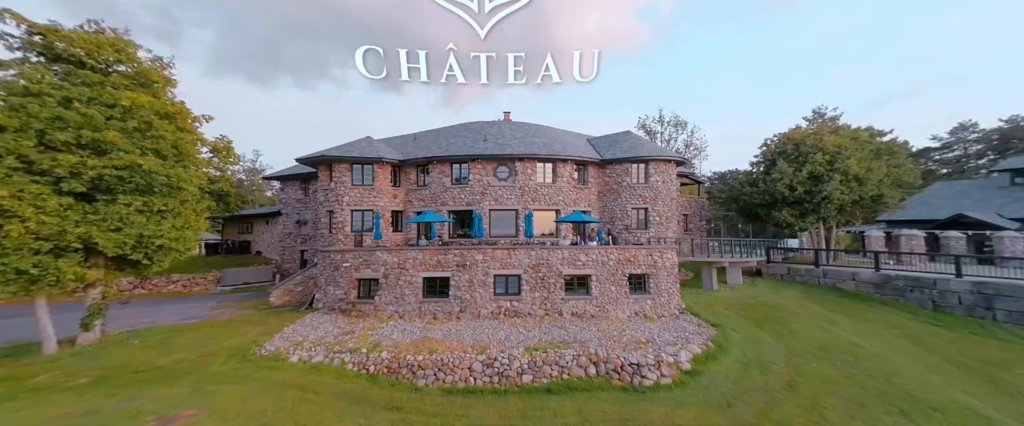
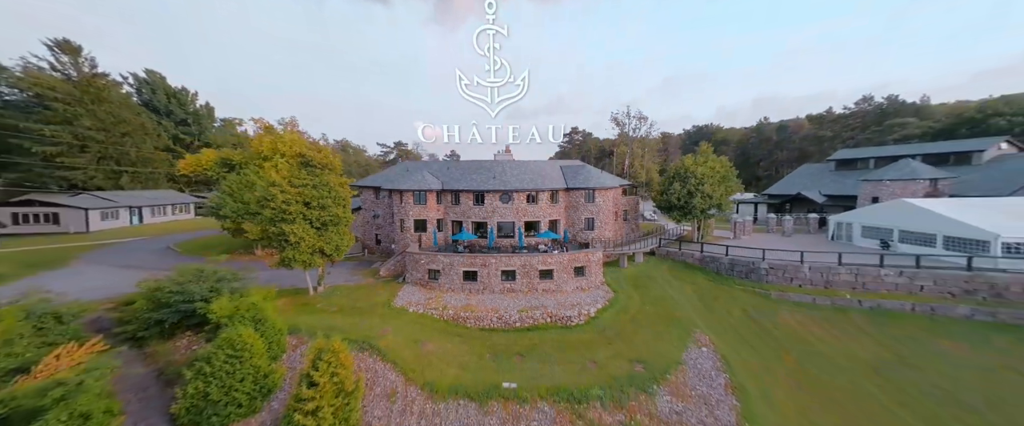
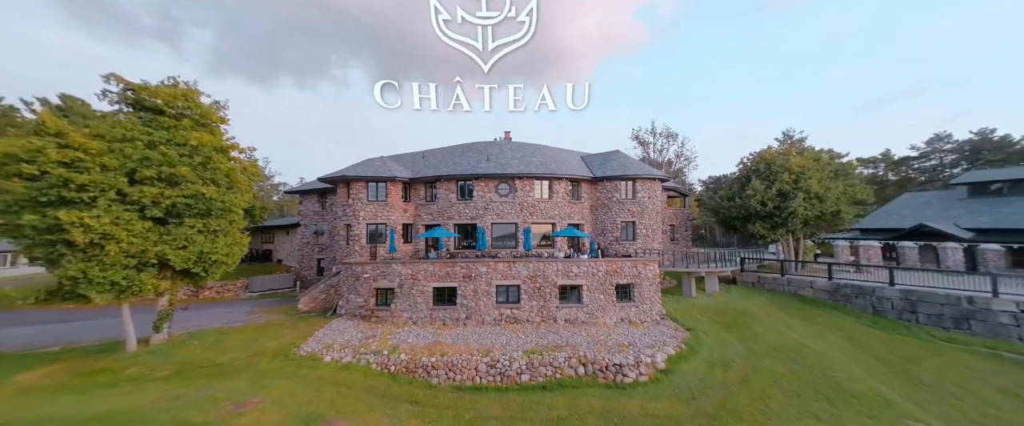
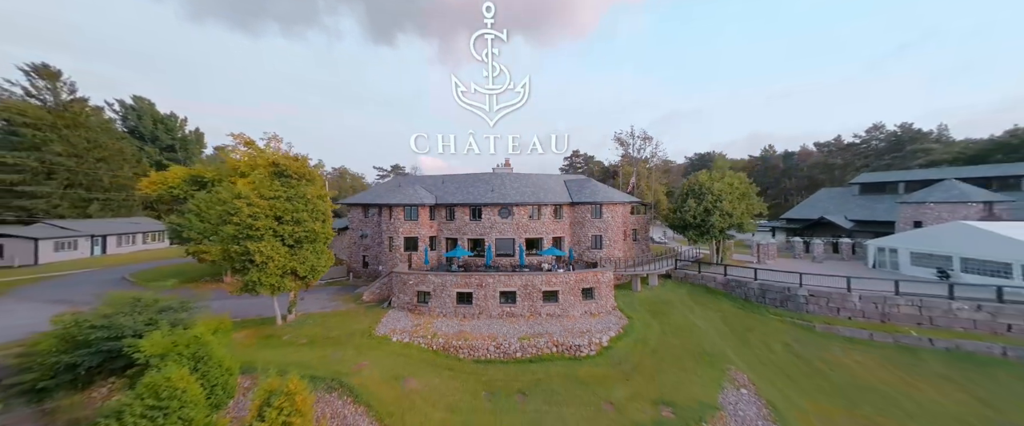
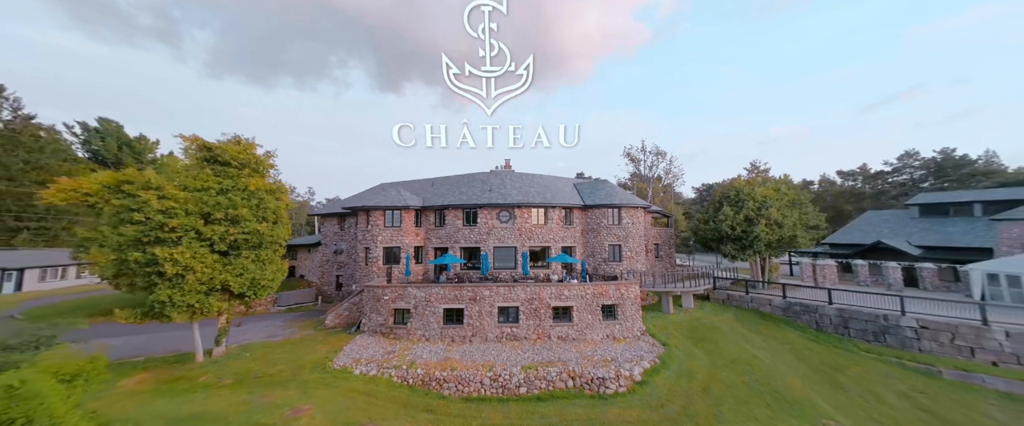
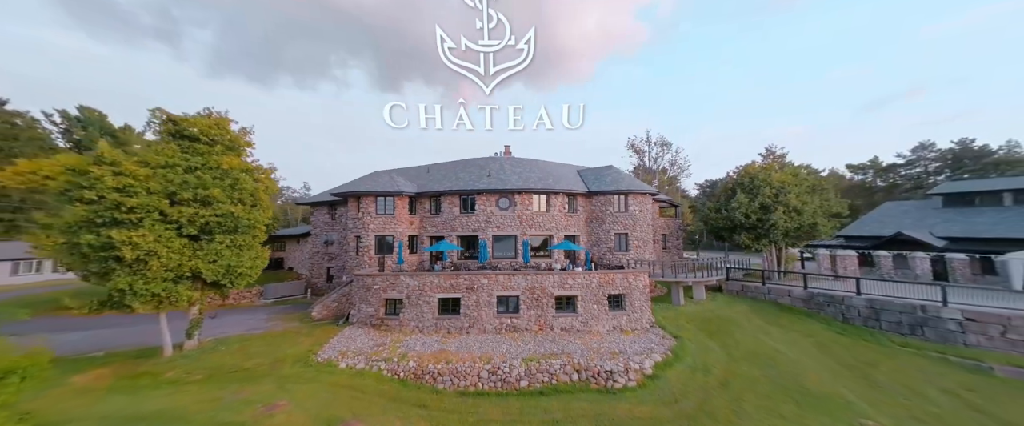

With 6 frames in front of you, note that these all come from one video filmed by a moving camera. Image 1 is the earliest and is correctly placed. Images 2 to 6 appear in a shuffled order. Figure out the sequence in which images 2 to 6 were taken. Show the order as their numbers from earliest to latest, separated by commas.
3, 6, 5, 4, 2
